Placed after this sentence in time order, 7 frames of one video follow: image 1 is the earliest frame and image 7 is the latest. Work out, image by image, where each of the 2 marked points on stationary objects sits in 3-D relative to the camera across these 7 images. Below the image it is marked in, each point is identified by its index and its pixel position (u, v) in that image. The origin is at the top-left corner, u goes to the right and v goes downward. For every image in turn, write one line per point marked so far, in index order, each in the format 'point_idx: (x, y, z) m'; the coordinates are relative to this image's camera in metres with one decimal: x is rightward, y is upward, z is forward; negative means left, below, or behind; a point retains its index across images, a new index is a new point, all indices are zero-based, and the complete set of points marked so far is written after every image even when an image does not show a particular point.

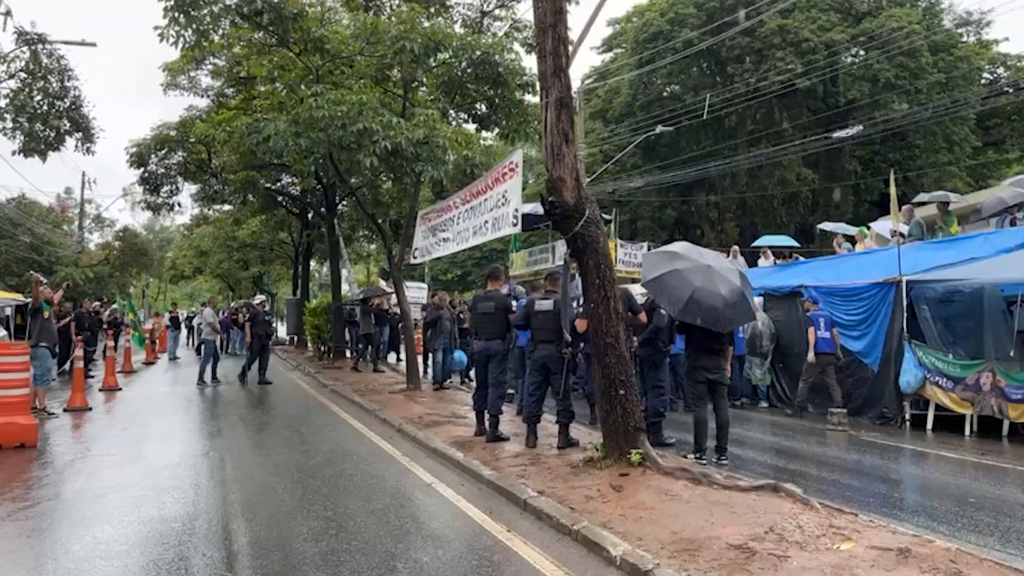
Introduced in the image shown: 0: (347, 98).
0: (-2.8, +3.2, +13.3) m
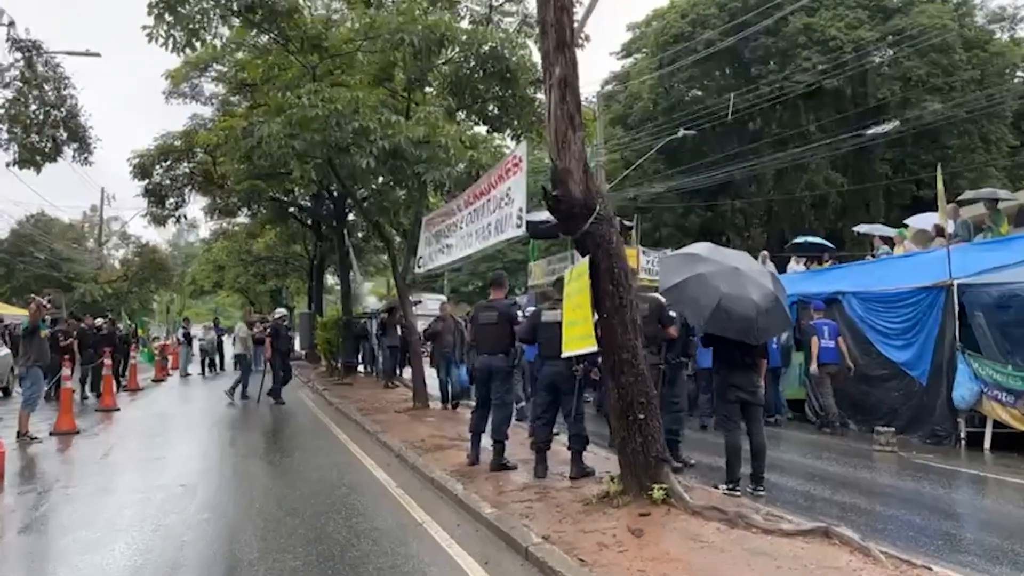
0: (-2.7, +3.0, +12.4) m
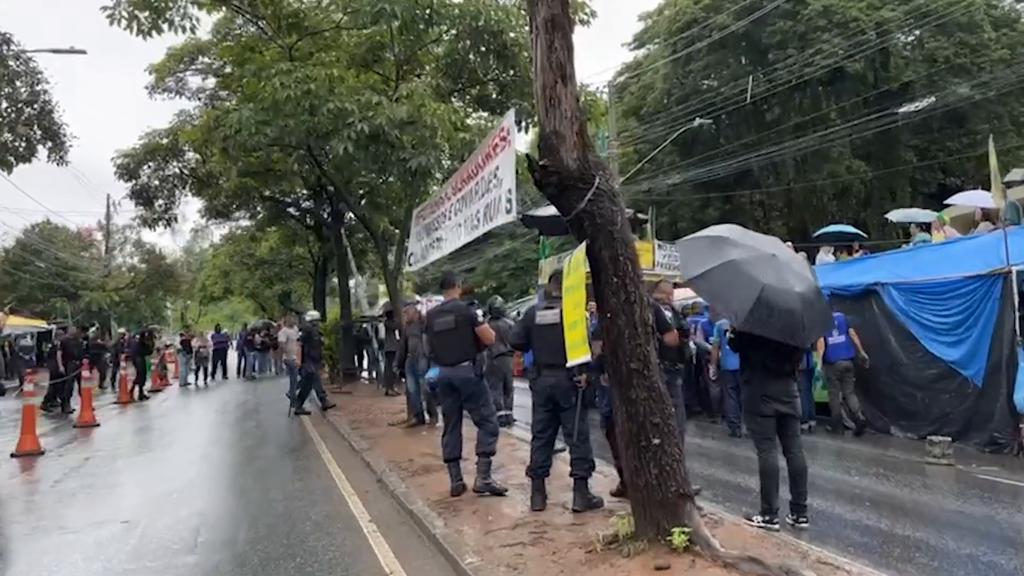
0: (-2.7, +3.0, +11.2) m
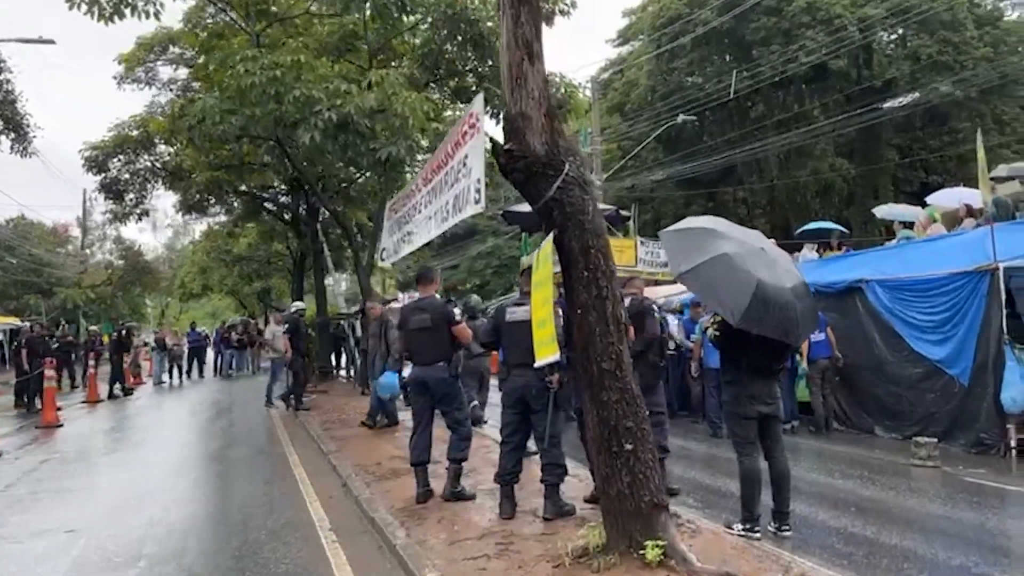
0: (-3.1, +3.1, +10.7) m
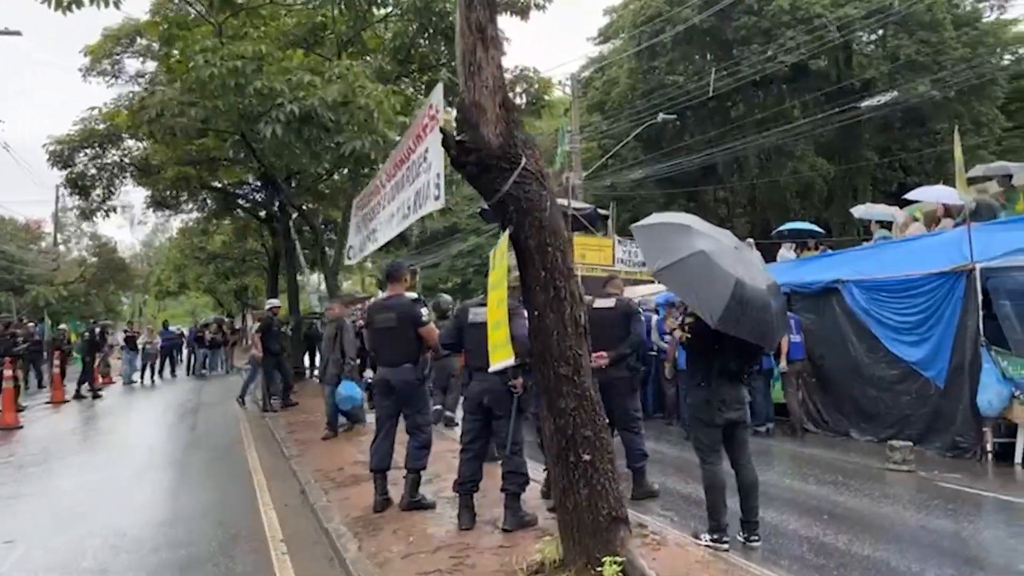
0: (-3.5, +3.1, +10.4) m
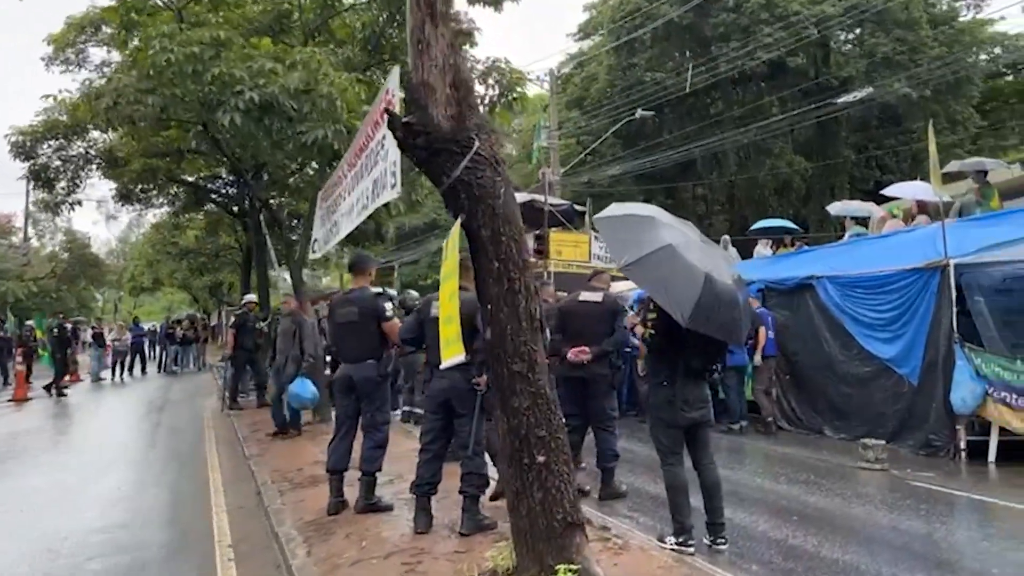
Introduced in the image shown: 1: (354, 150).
0: (-3.8, +3.1, +10.0) m
1: (-1.5, +1.3, +7.7) m
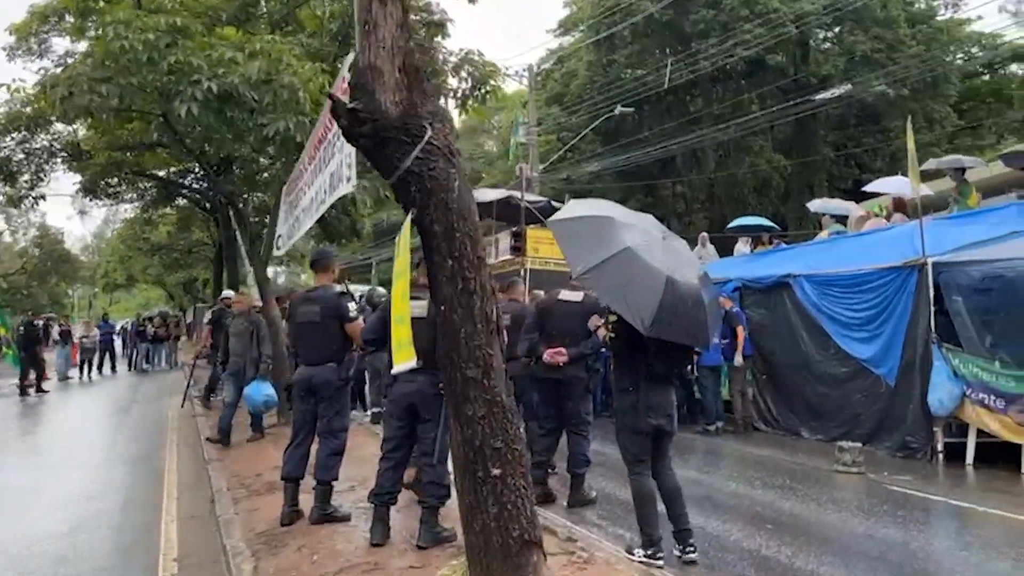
0: (-4.2, +3.2, +9.6) m
1: (-1.8, +1.3, +7.3) m
